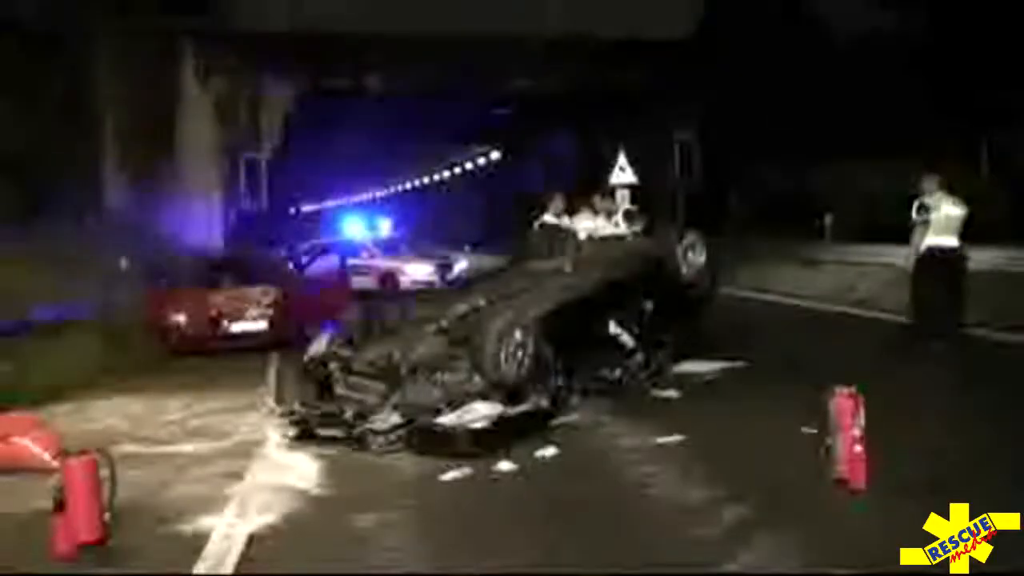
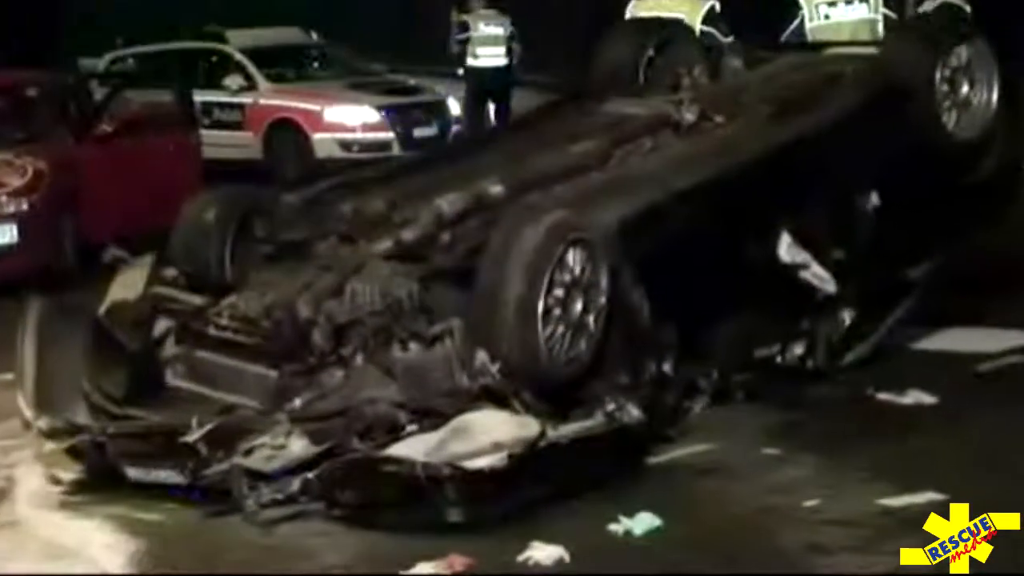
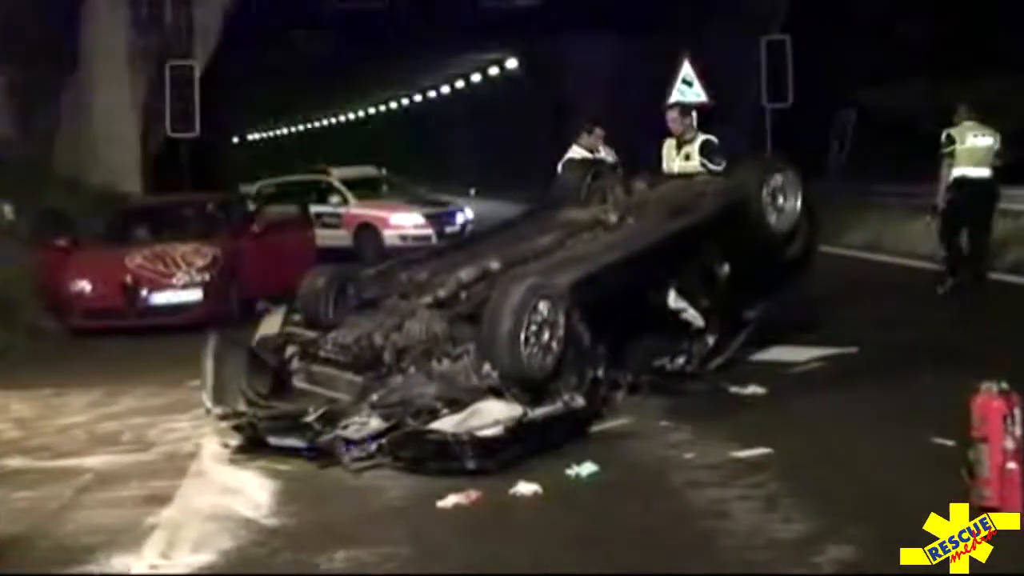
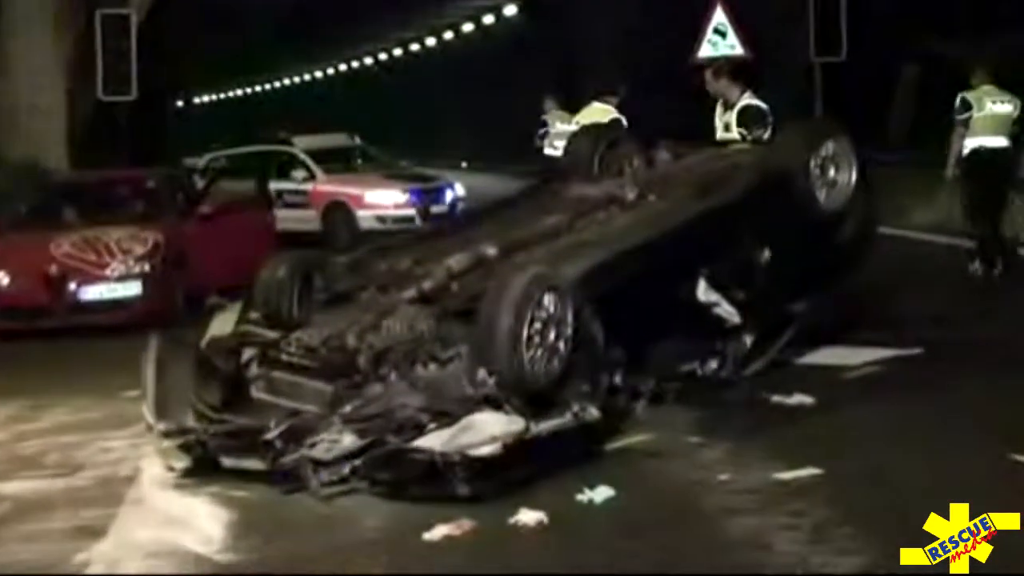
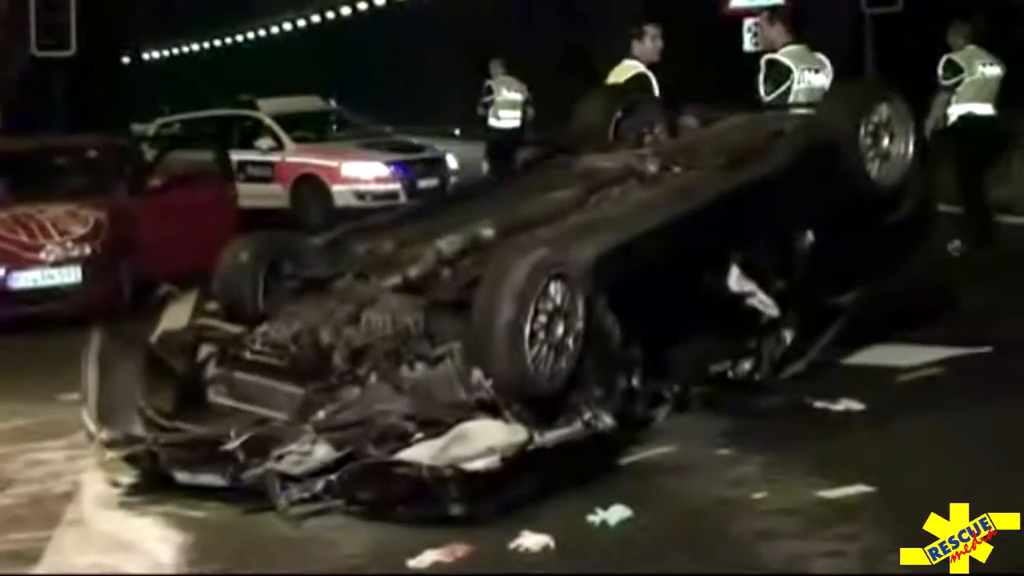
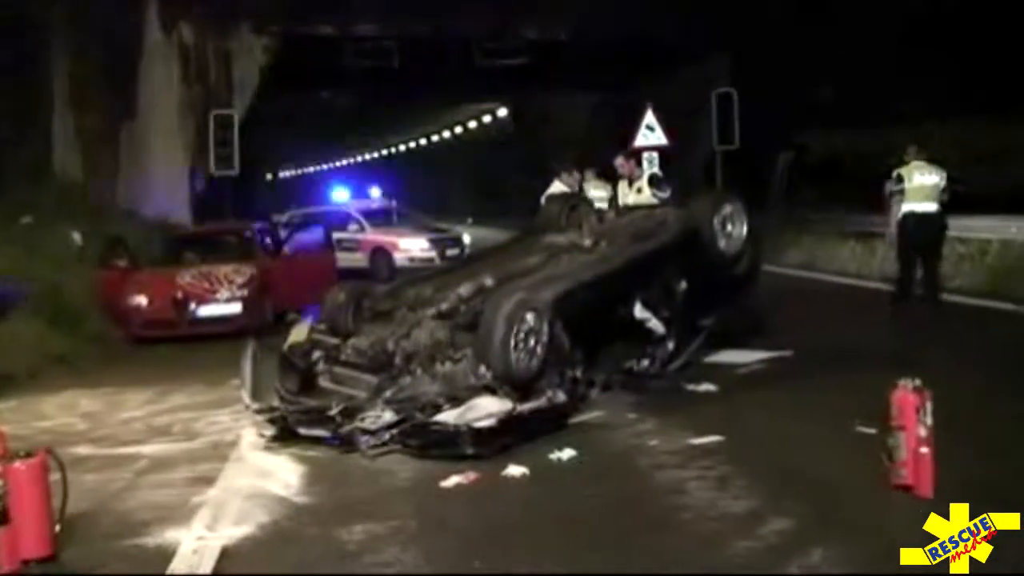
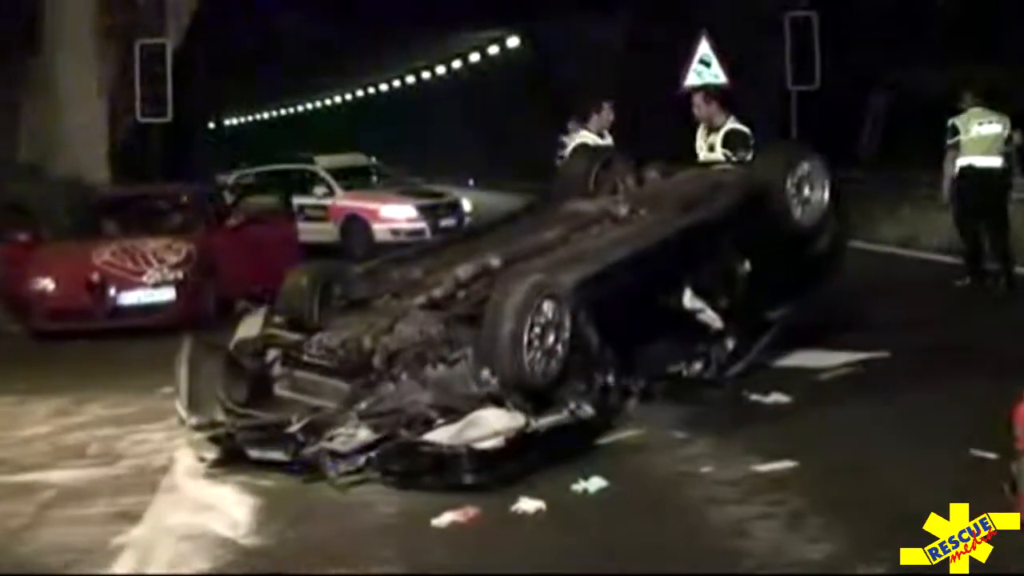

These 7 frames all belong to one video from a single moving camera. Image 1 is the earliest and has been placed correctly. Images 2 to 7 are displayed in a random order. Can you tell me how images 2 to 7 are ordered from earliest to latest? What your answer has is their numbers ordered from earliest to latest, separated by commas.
6, 3, 7, 4, 5, 2
